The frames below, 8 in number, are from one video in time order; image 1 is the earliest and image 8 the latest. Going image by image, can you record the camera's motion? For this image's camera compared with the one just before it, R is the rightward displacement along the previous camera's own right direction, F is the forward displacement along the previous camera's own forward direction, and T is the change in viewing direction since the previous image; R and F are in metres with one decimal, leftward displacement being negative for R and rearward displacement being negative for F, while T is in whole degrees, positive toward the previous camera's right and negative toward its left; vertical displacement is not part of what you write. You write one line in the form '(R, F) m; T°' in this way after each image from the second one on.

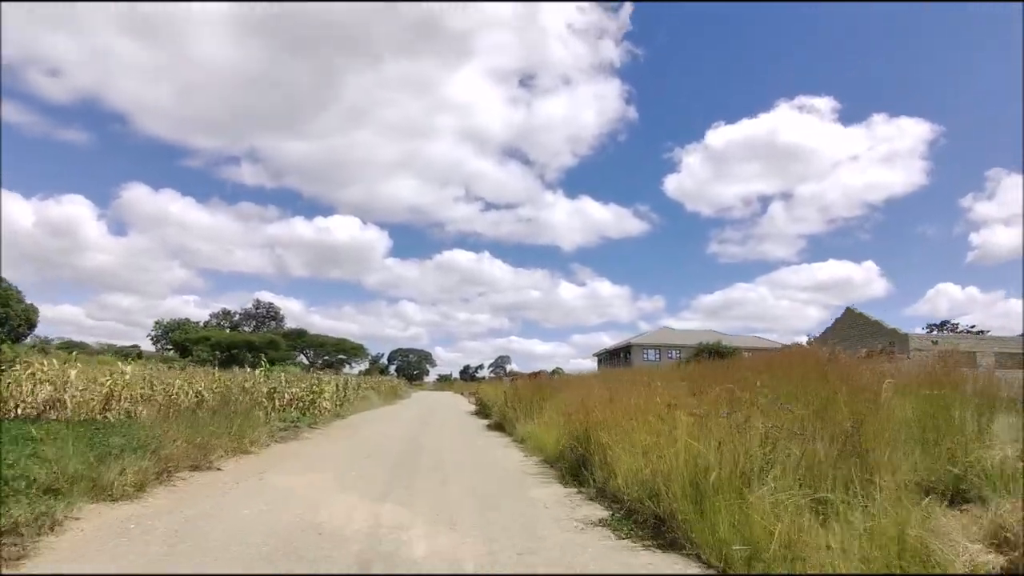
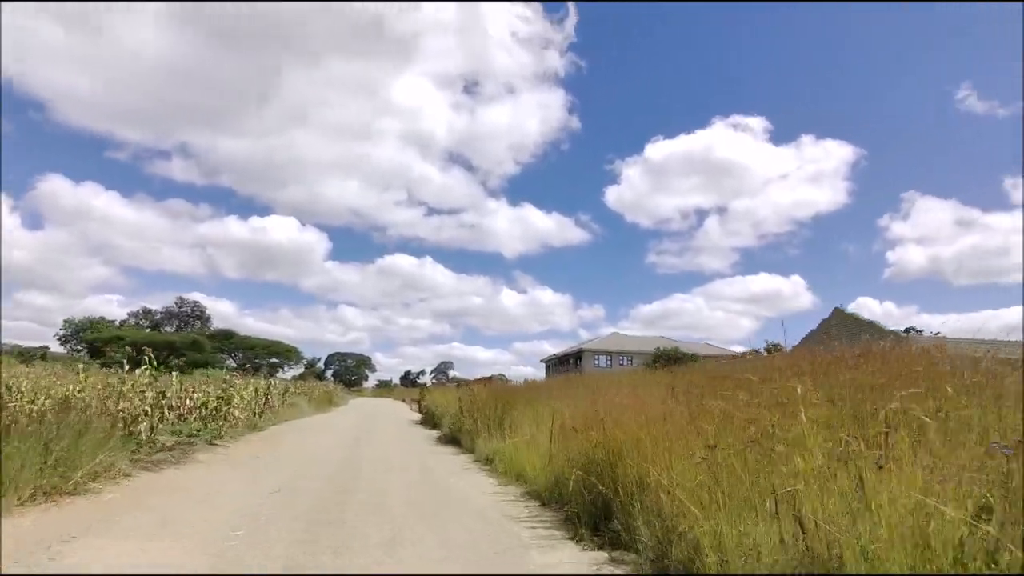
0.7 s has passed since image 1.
(-0.2, +1.7) m; +5°
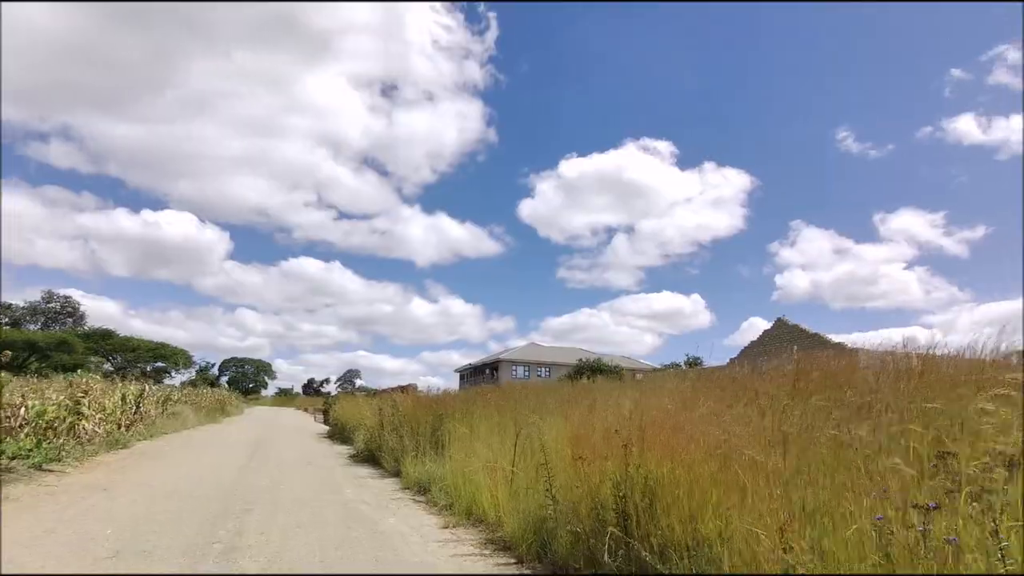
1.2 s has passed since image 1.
(-0.3, +1.2) m; +8°
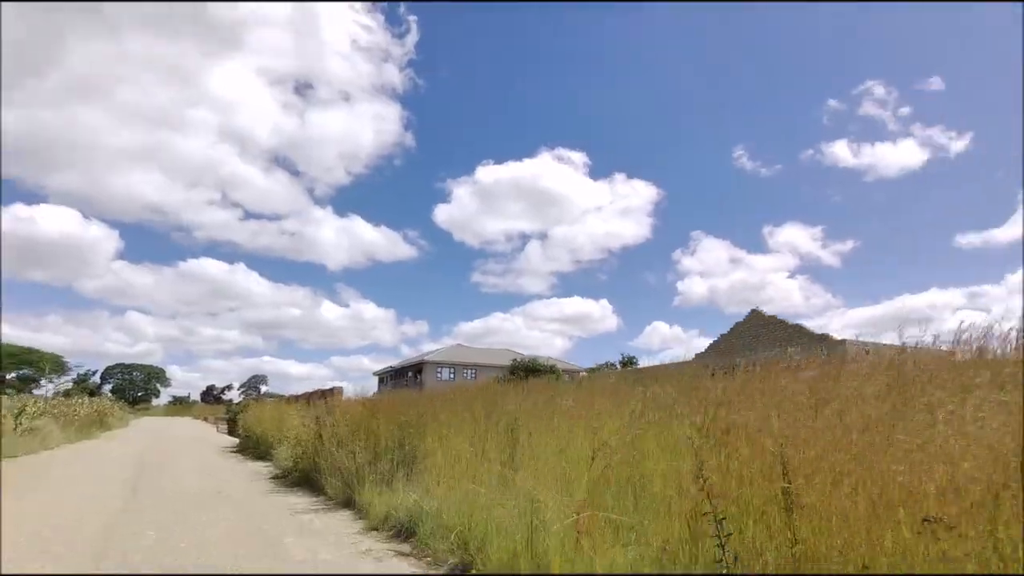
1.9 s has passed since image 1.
(-0.6, +1.5) m; +8°
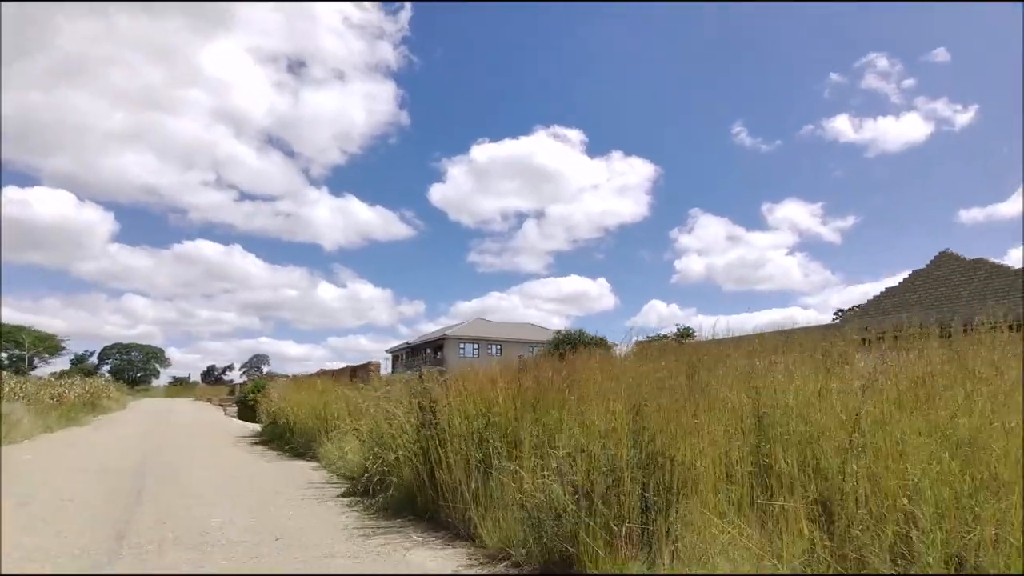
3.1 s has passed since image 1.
(-1.4, +2.4) m; 0°
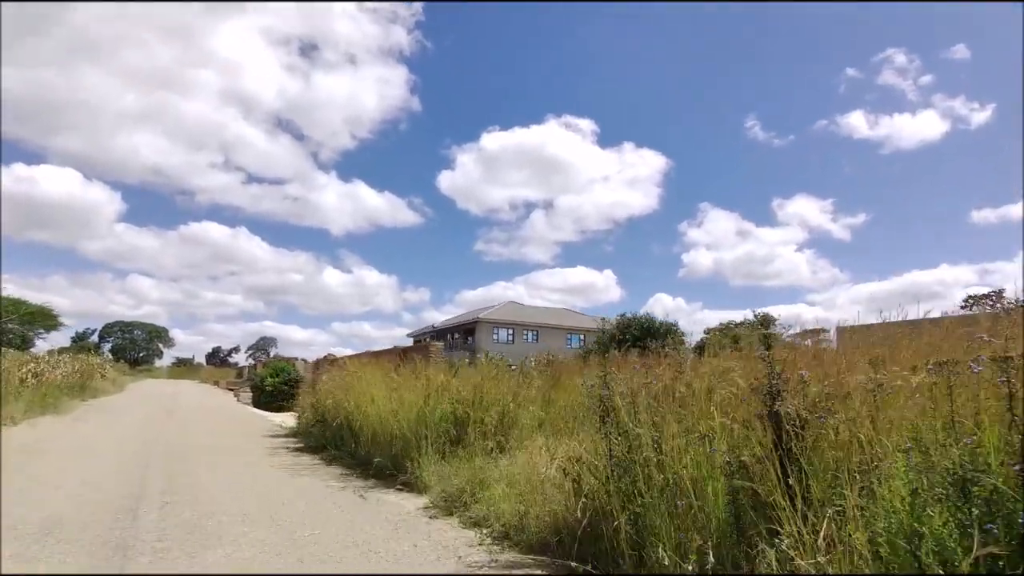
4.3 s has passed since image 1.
(-1.4, +2.5) m; -1°
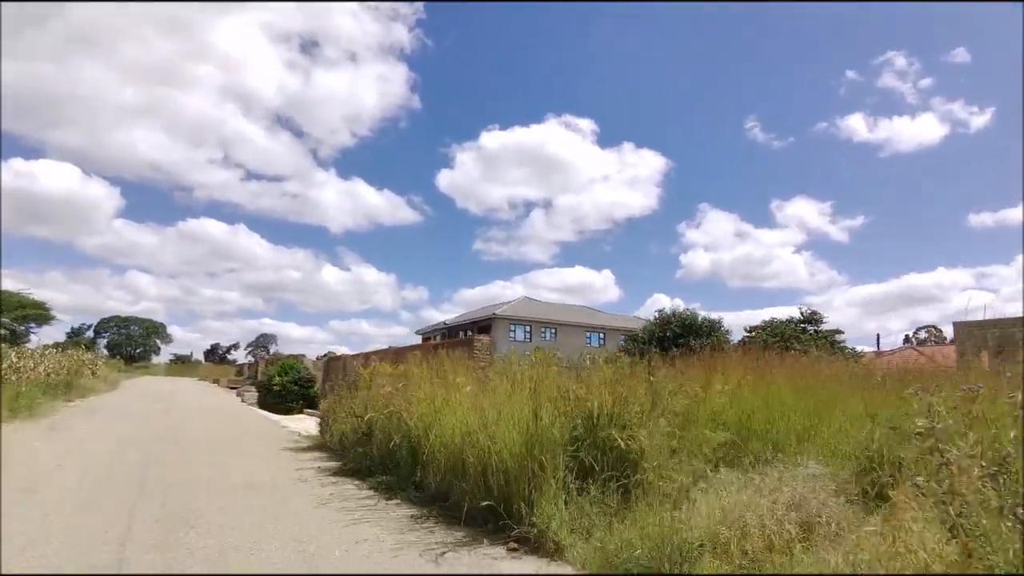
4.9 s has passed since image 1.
(-0.7, +1.3) m; 0°
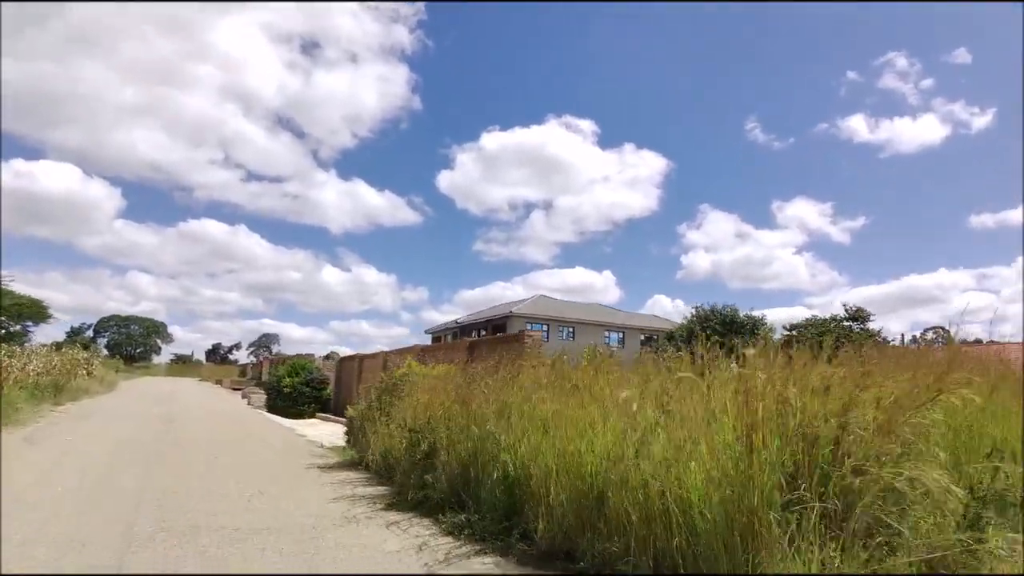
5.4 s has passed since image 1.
(-0.6, +1.0) m; 0°
